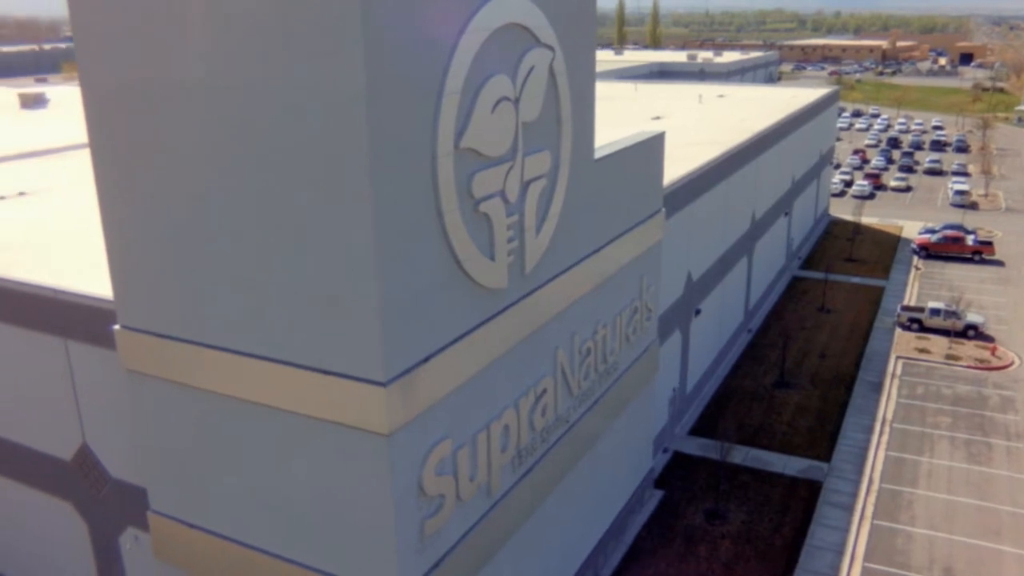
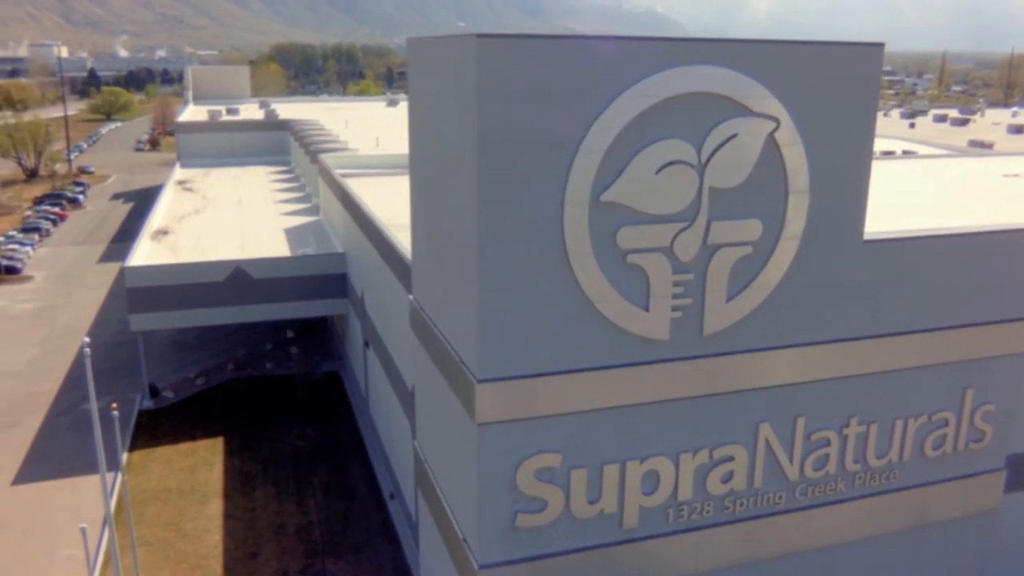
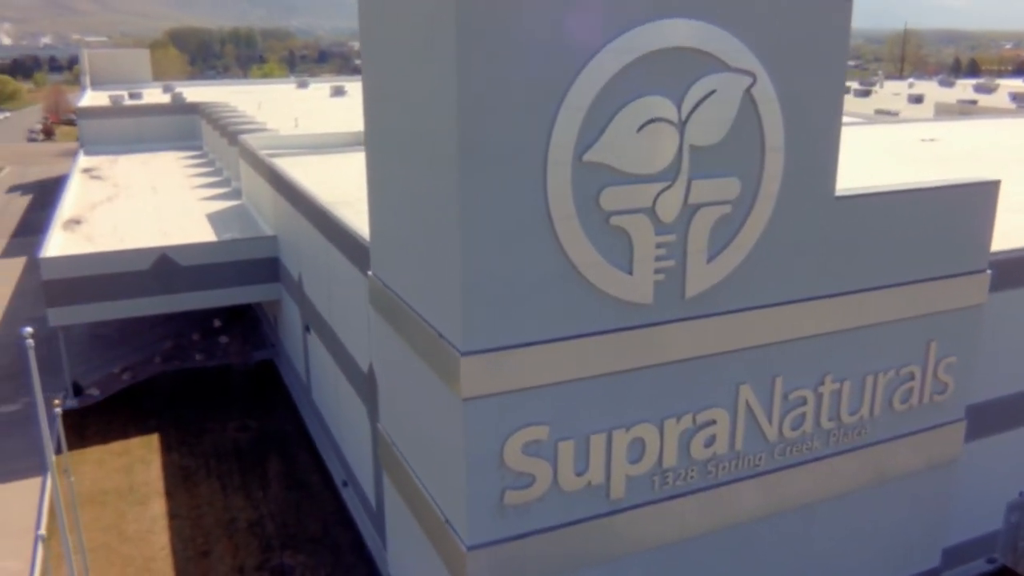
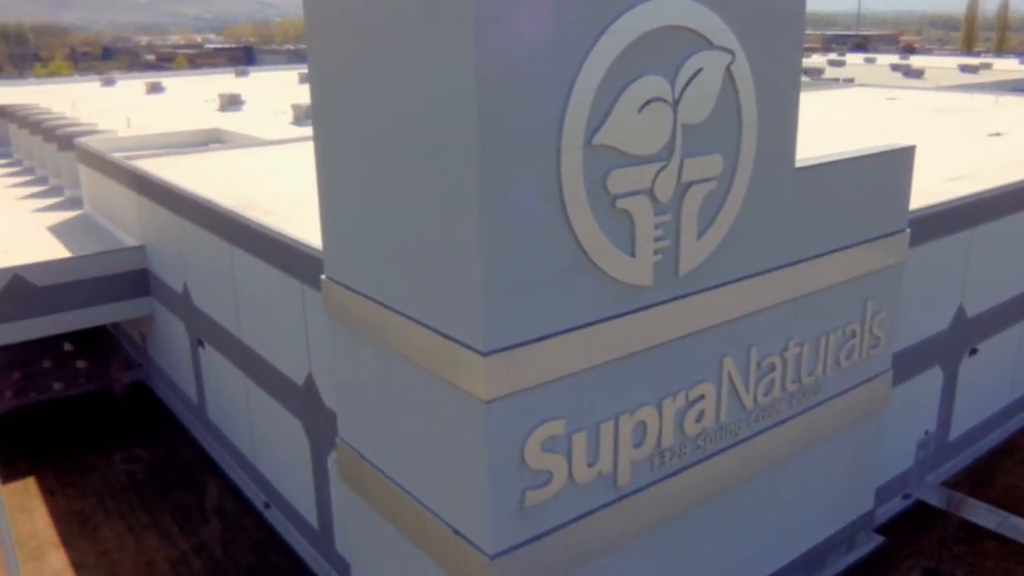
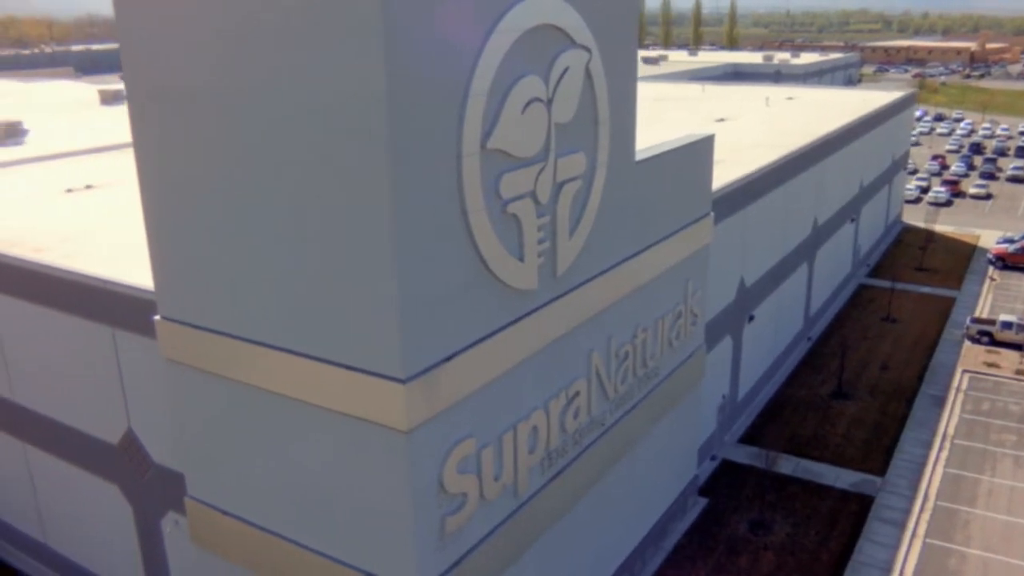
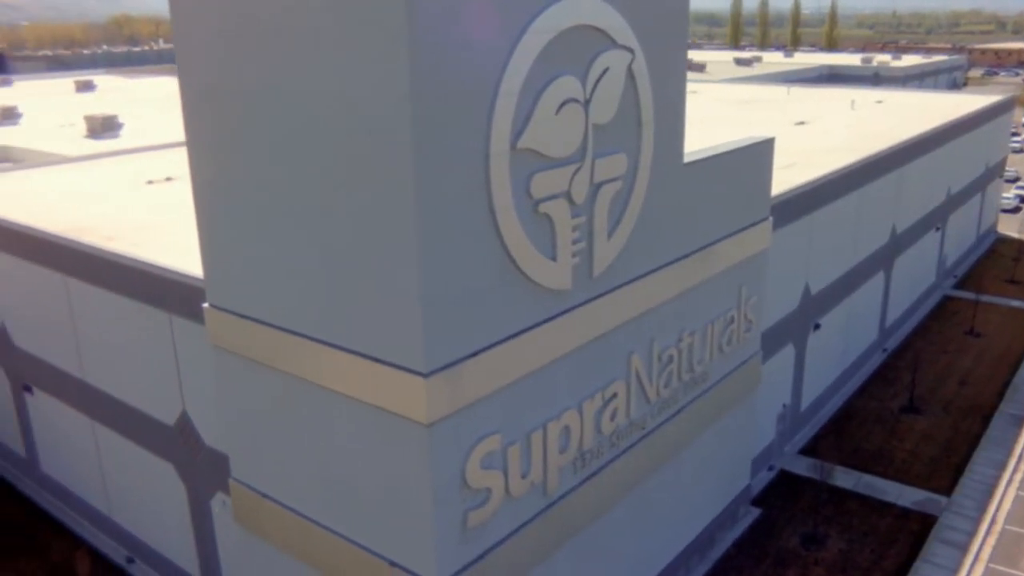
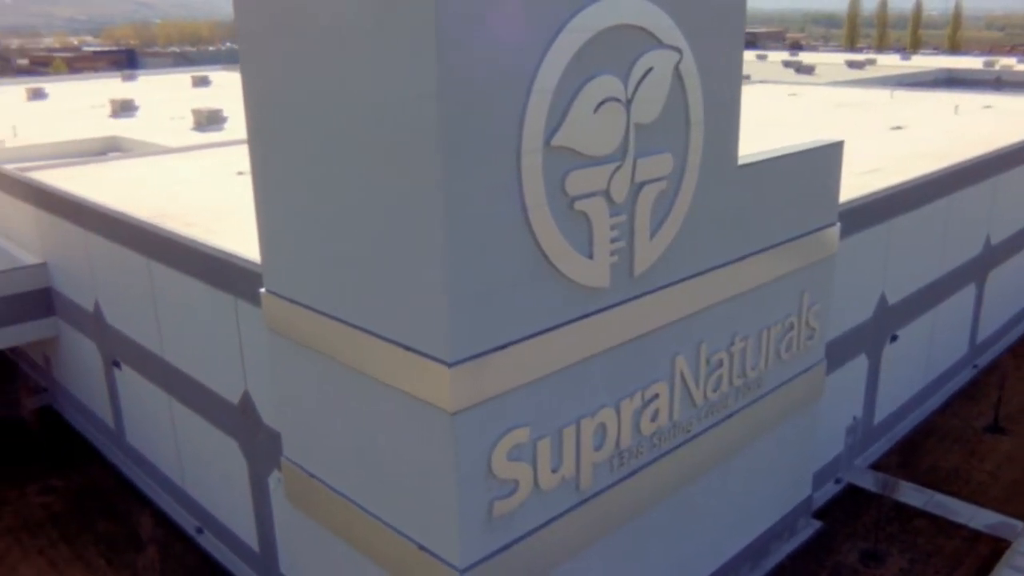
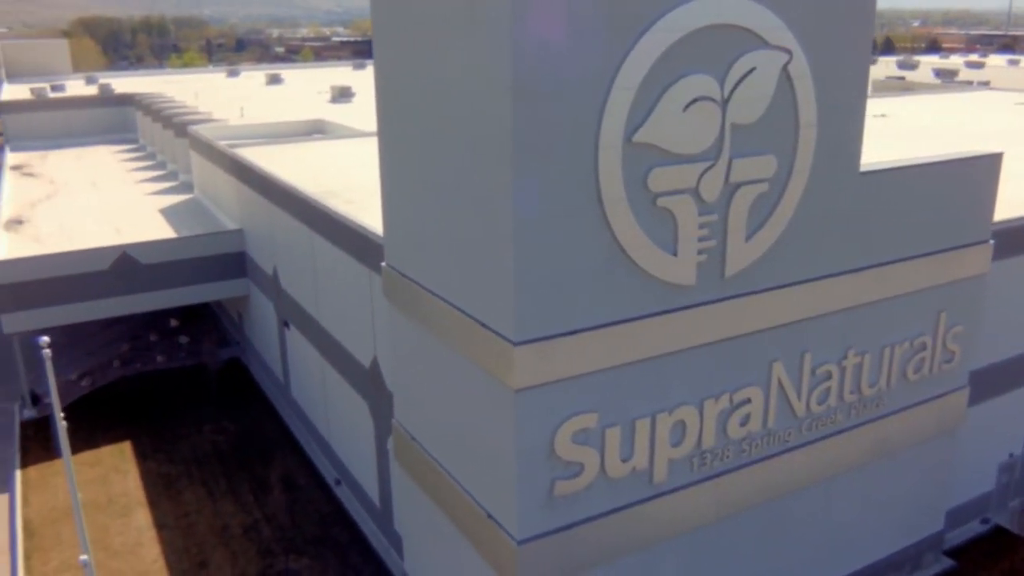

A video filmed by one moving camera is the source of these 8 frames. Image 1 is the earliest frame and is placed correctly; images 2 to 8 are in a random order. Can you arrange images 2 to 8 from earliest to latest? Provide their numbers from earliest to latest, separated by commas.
5, 6, 7, 4, 8, 3, 2
